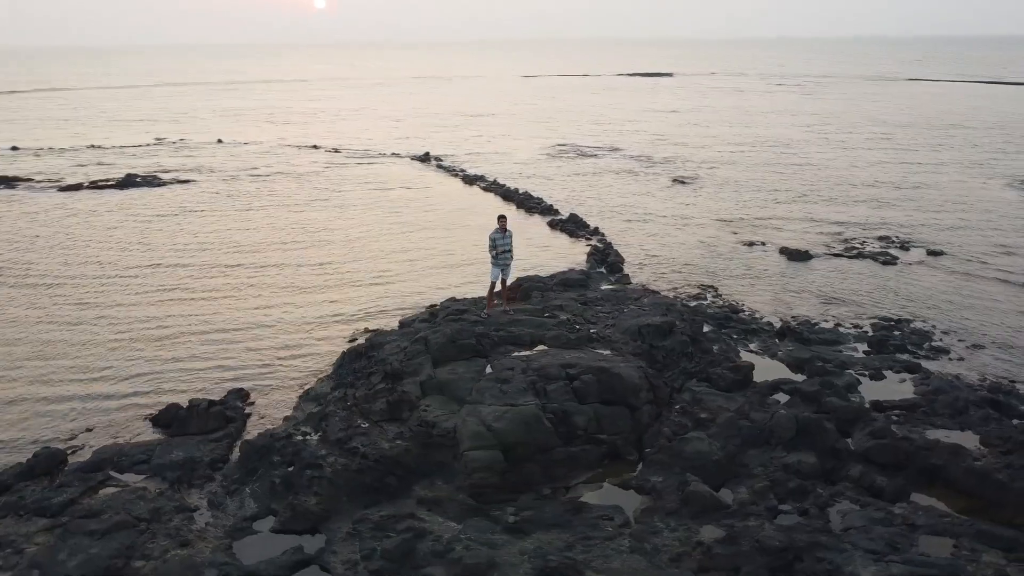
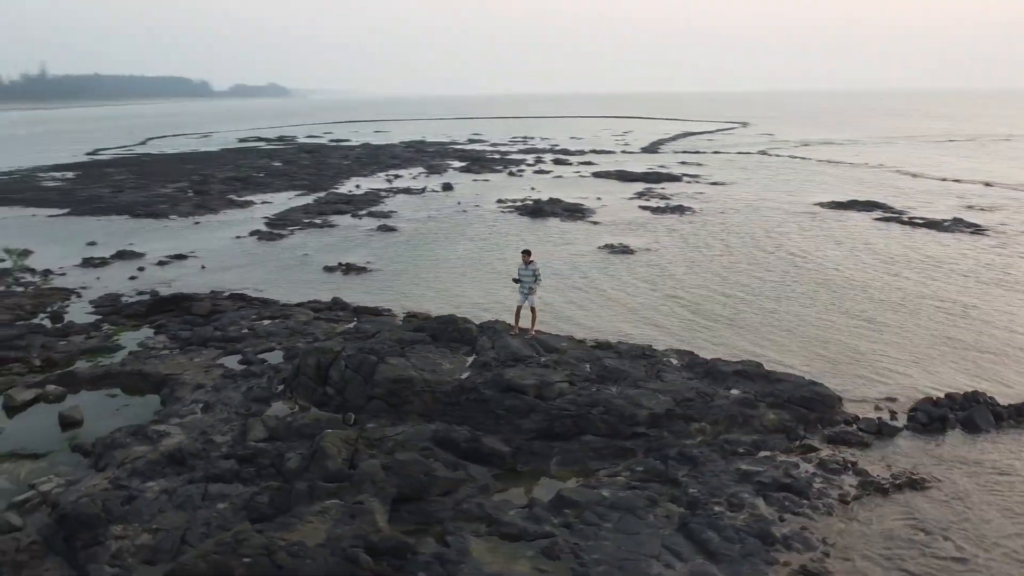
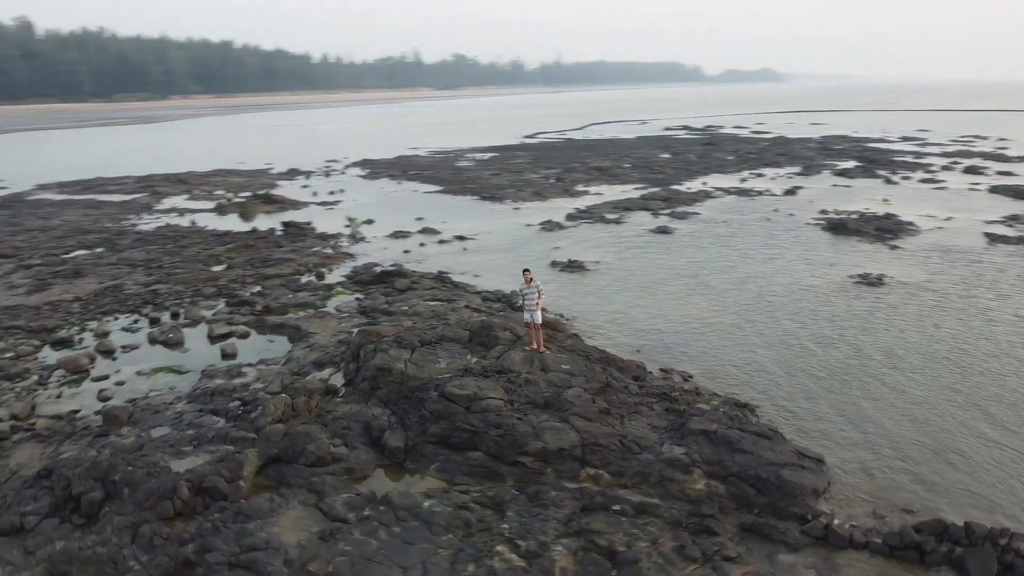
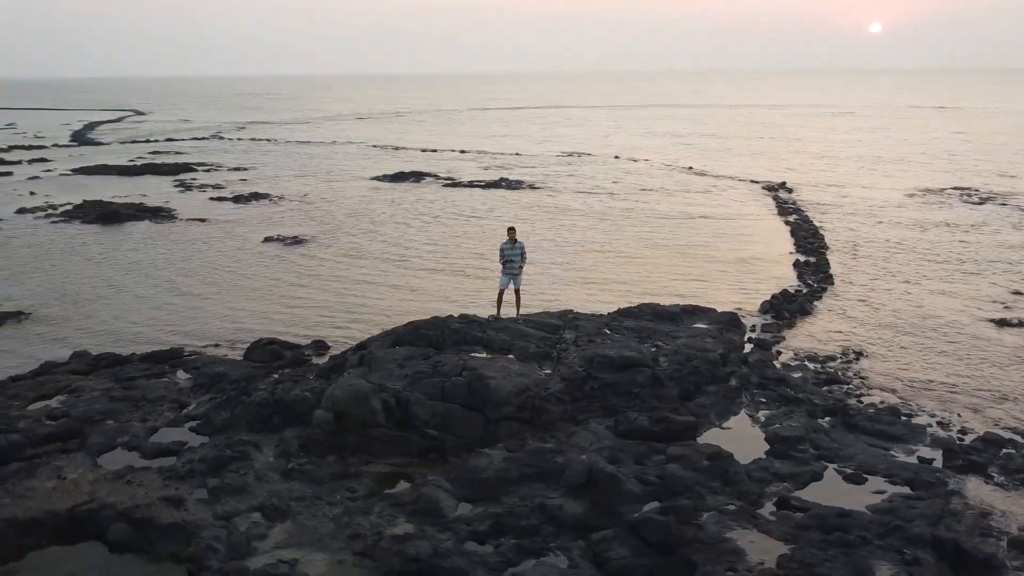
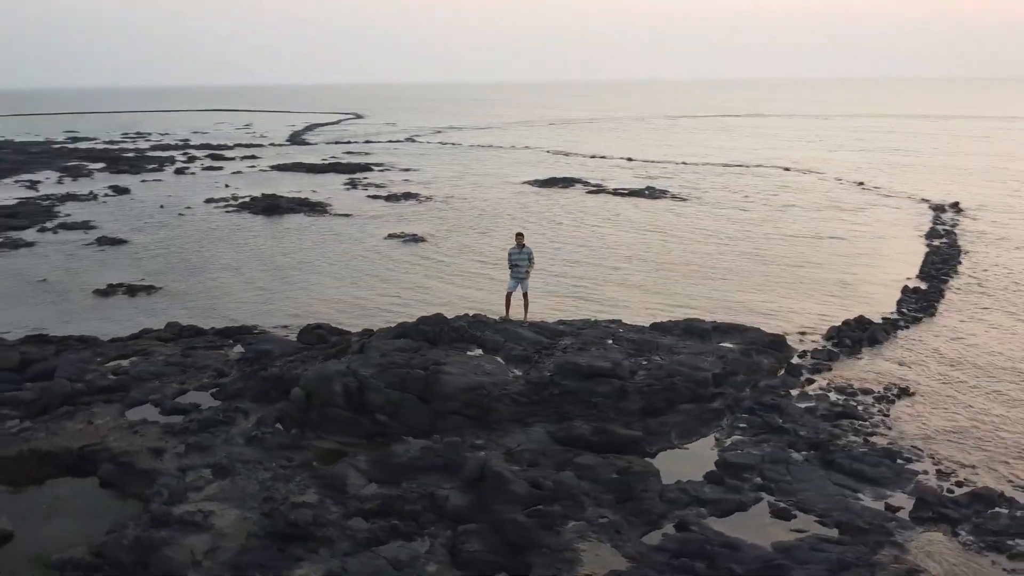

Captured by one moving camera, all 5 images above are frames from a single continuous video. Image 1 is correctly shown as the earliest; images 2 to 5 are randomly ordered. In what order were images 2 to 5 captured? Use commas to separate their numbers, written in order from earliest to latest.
4, 5, 2, 3
